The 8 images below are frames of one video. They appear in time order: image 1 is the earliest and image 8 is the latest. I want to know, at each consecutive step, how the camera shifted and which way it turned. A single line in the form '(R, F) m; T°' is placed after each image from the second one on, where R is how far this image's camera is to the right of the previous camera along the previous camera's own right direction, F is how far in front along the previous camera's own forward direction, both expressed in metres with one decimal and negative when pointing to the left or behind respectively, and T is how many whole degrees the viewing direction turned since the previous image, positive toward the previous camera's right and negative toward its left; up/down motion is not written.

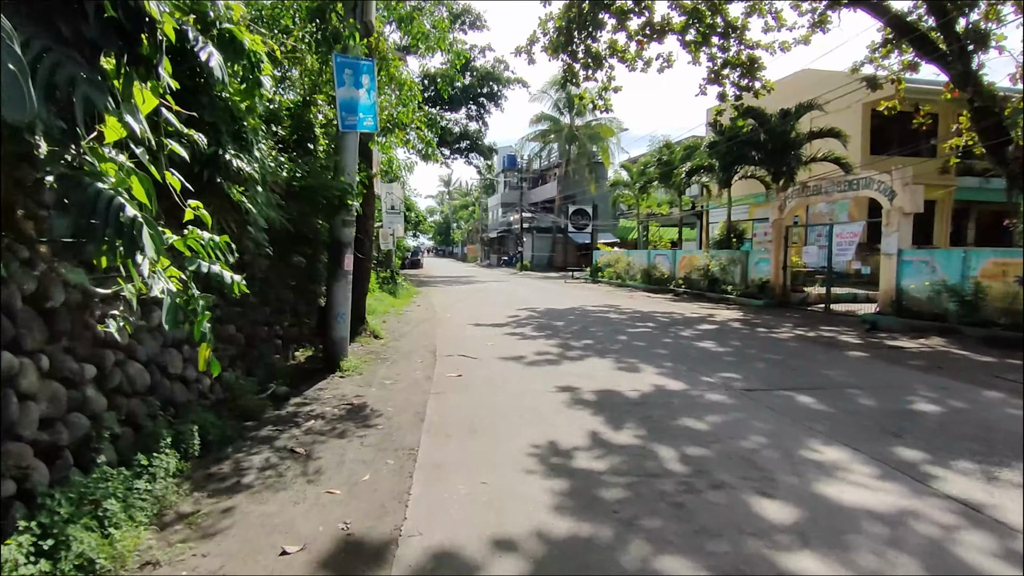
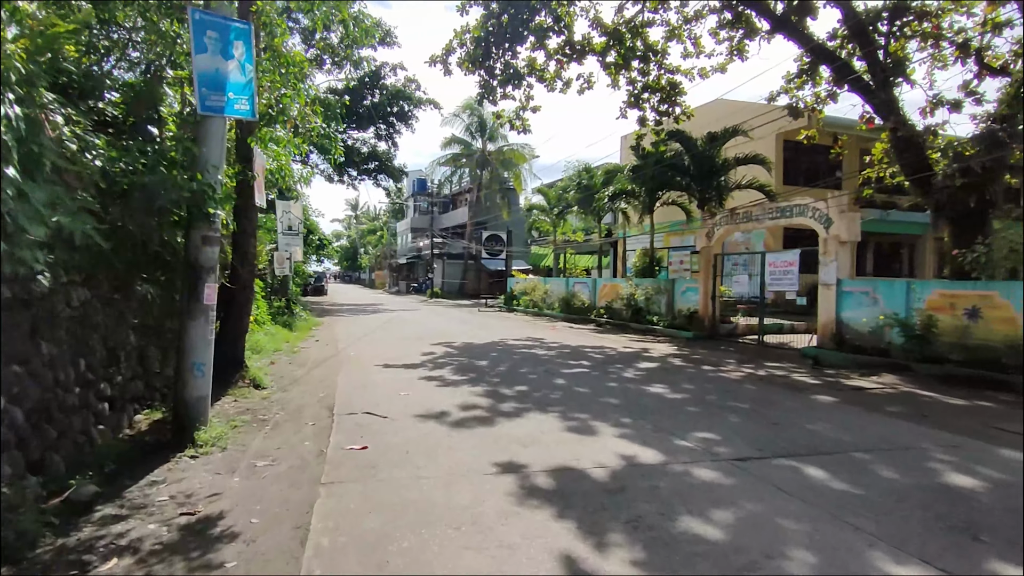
(-0.1, +1.8) m; +8°
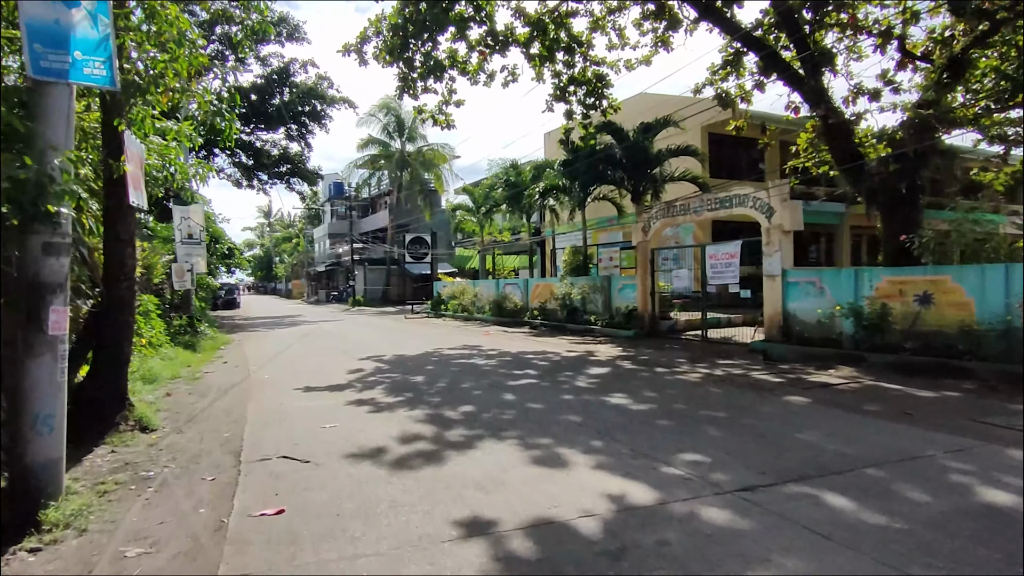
(-0.2, +1.1) m; +7°
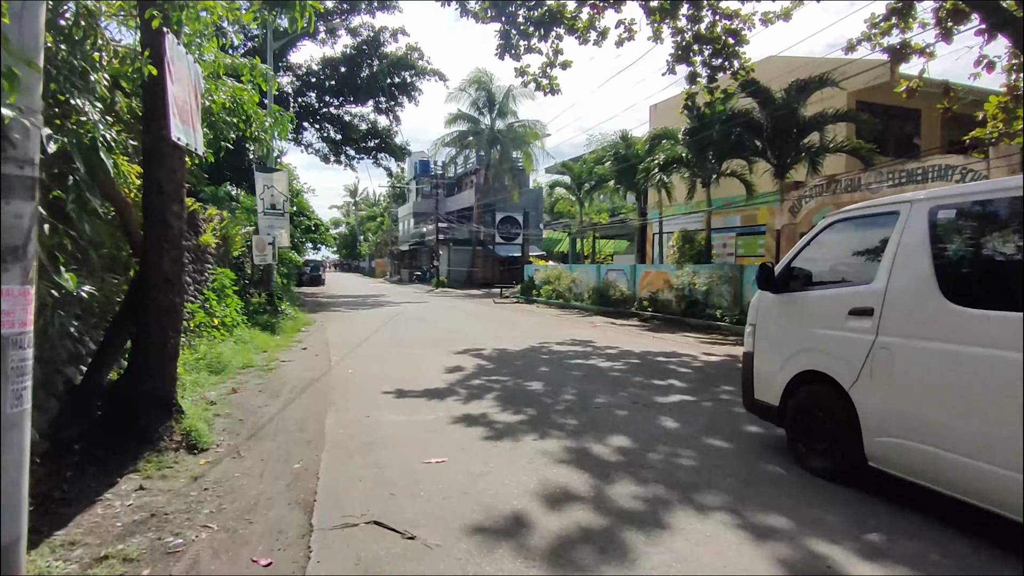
(-0.9, +2.2) m; -7°
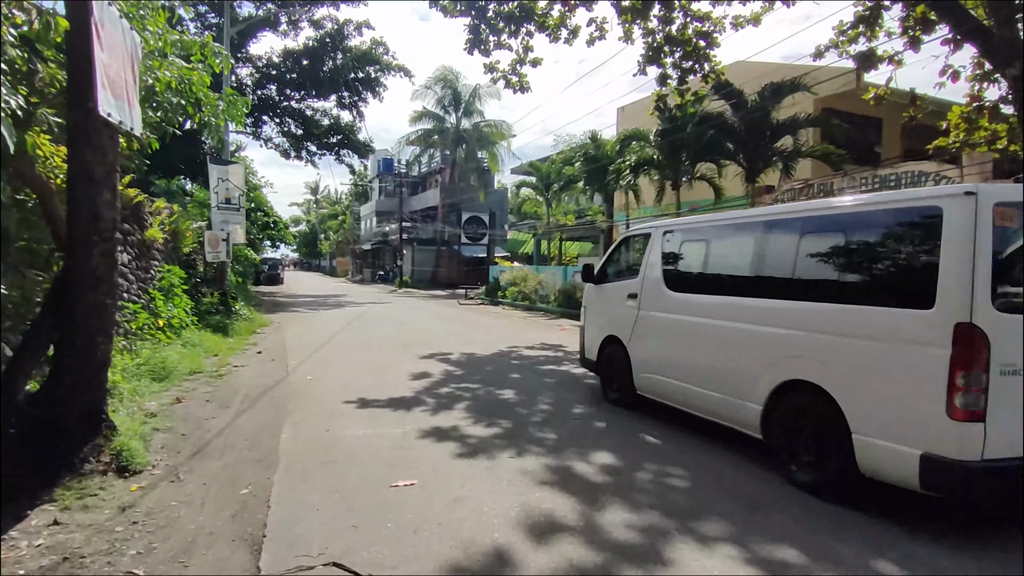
(-0.1, +0.5) m; +3°
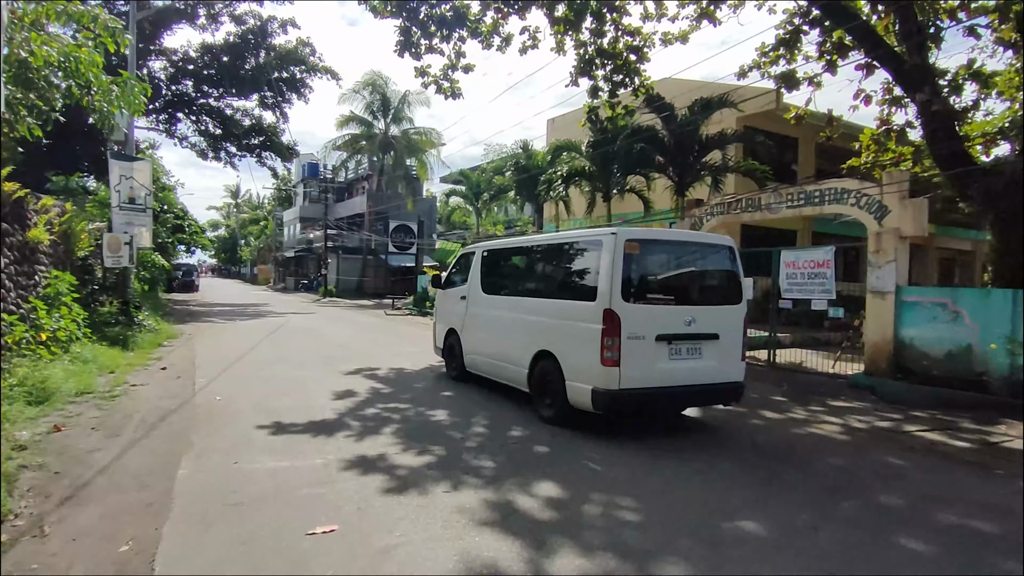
(-0.1, +0.5) m; +7°
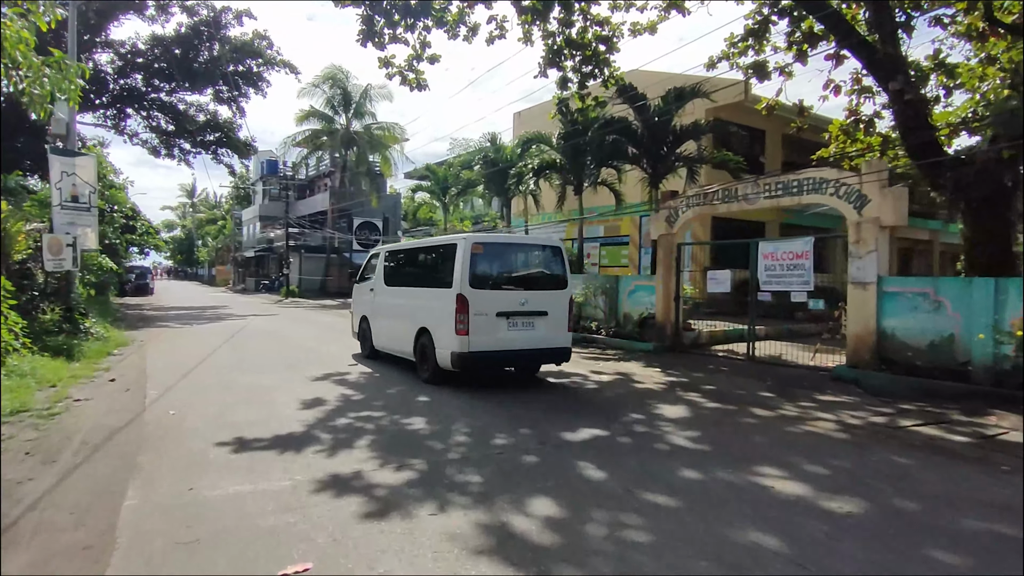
(-0.2, +0.5) m; +3°
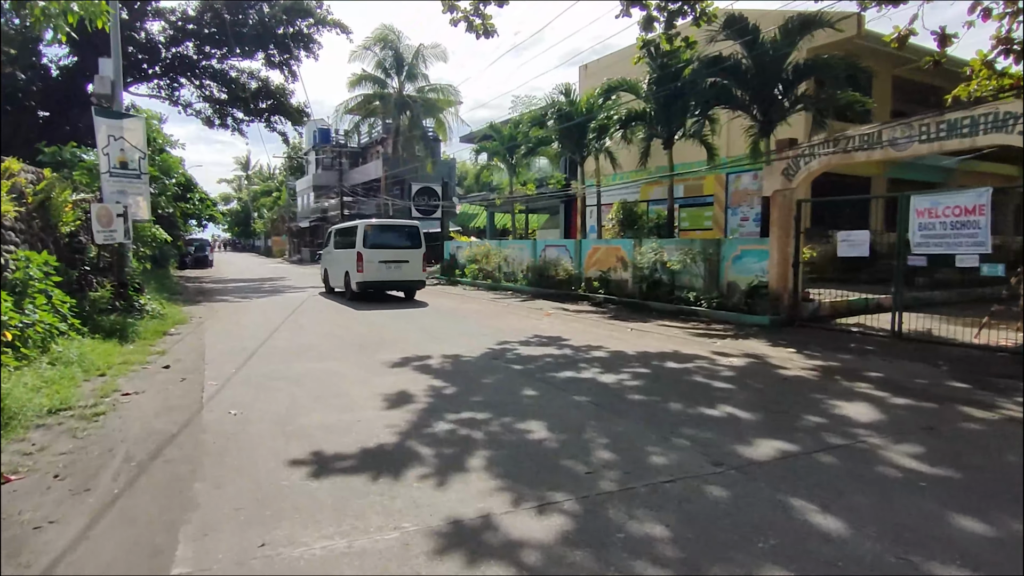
(-0.8, +1.6) m; -4°
